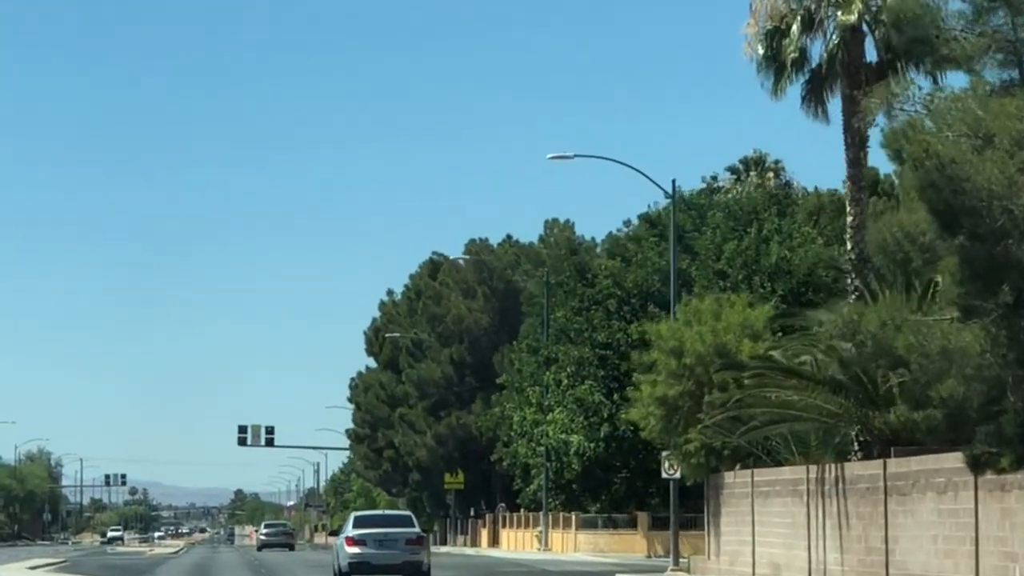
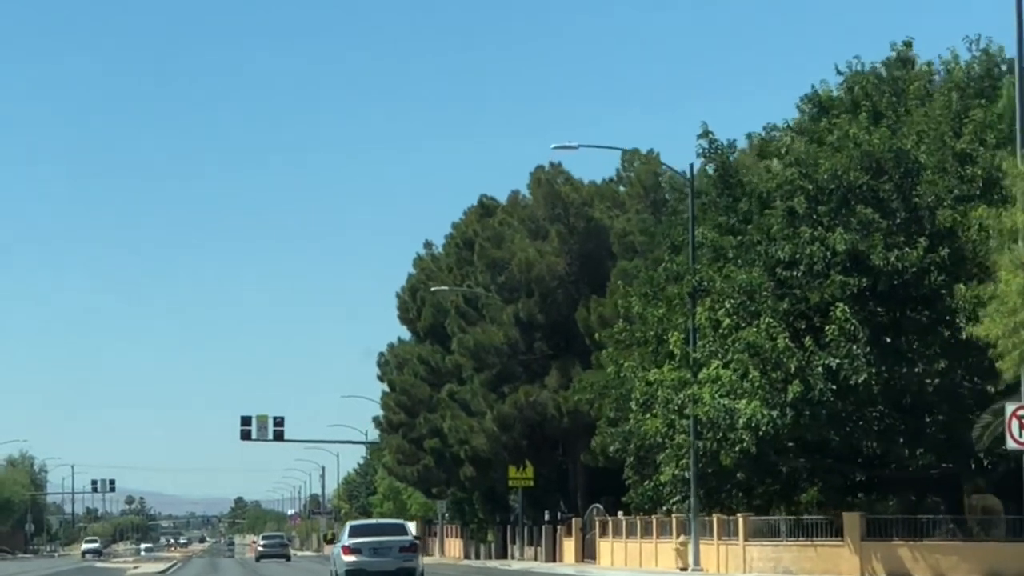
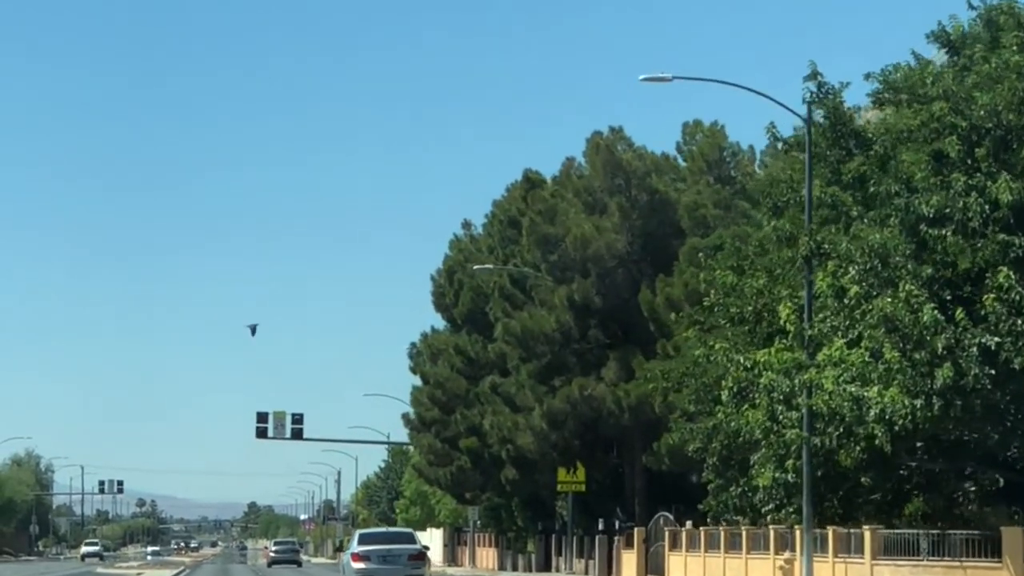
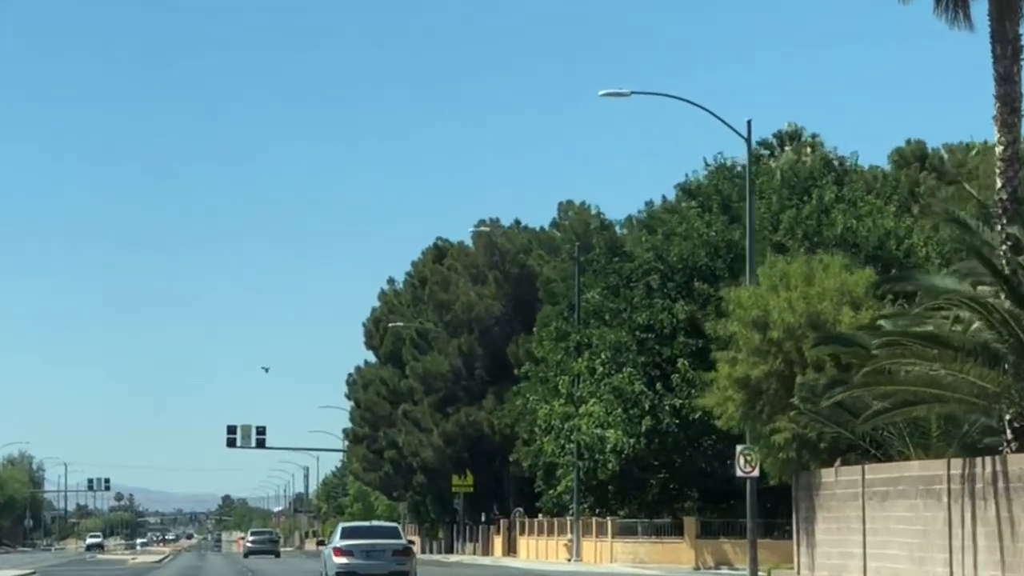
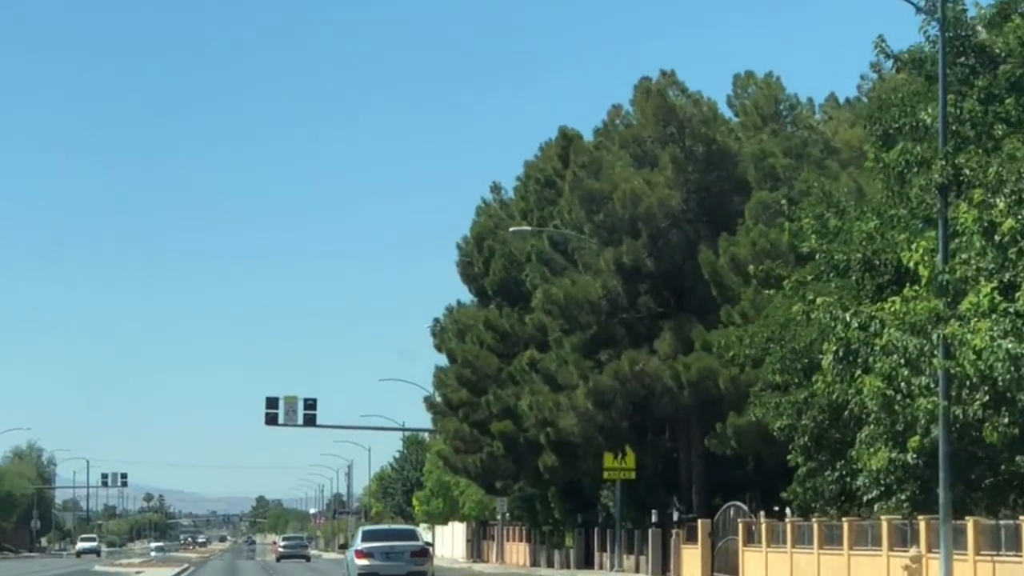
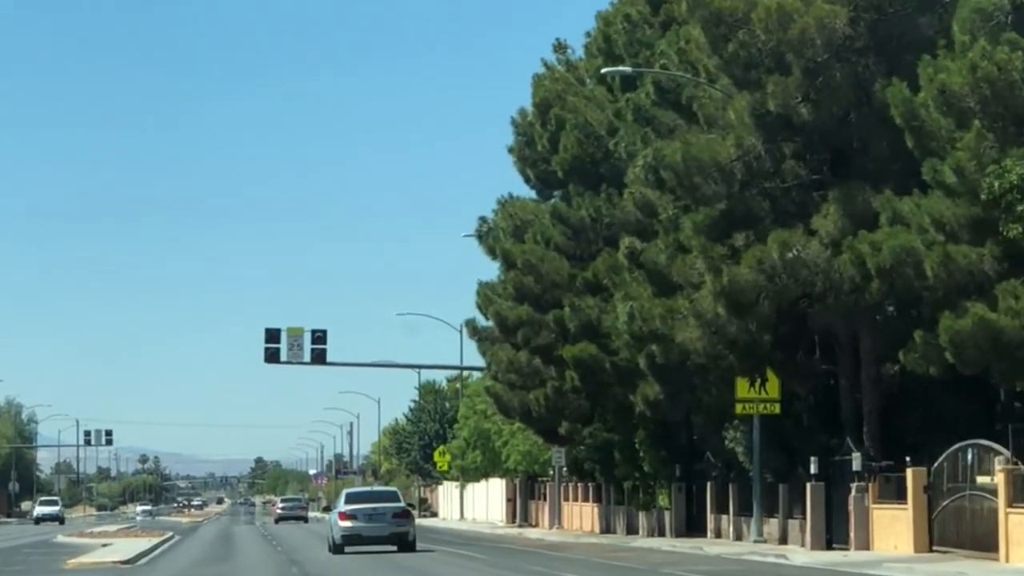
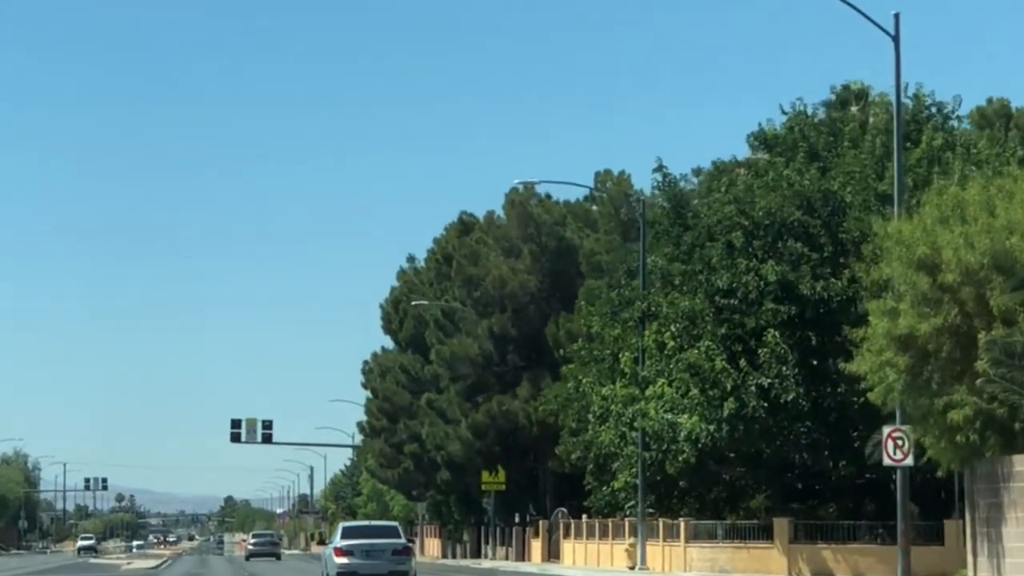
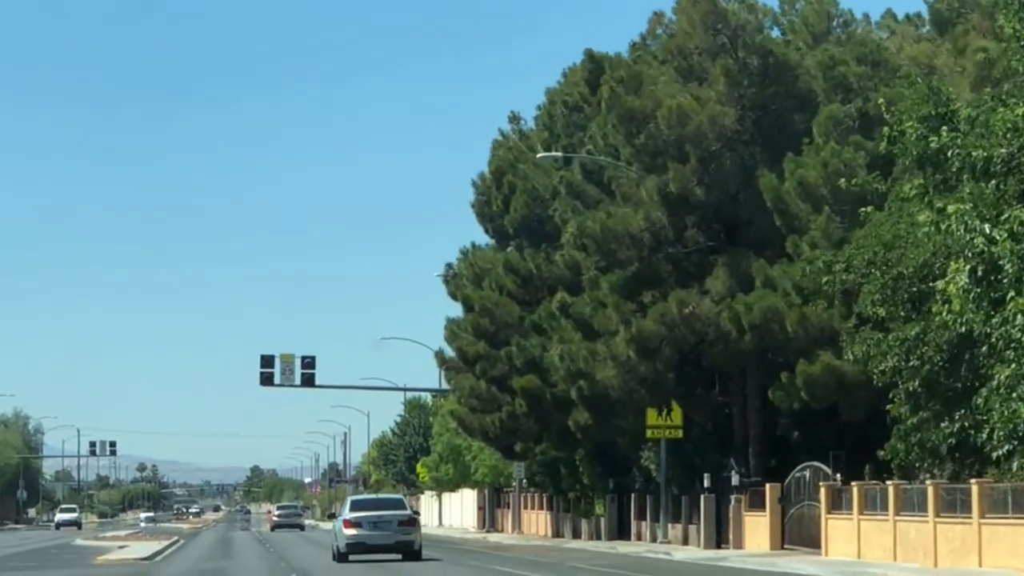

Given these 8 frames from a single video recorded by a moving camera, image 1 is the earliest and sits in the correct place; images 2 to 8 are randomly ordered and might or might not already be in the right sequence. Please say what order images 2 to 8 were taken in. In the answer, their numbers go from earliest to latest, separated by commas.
4, 7, 2, 3, 5, 8, 6
